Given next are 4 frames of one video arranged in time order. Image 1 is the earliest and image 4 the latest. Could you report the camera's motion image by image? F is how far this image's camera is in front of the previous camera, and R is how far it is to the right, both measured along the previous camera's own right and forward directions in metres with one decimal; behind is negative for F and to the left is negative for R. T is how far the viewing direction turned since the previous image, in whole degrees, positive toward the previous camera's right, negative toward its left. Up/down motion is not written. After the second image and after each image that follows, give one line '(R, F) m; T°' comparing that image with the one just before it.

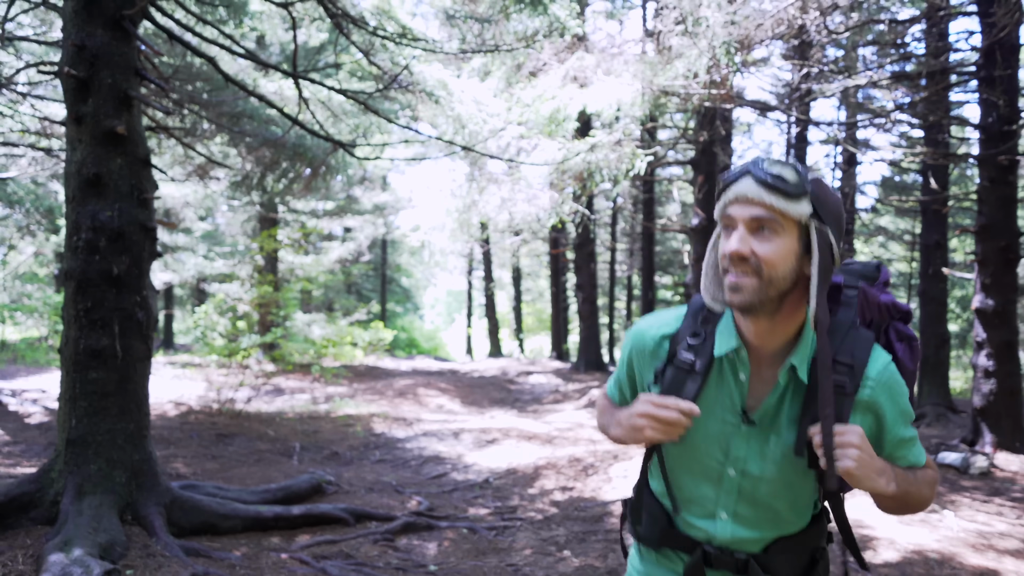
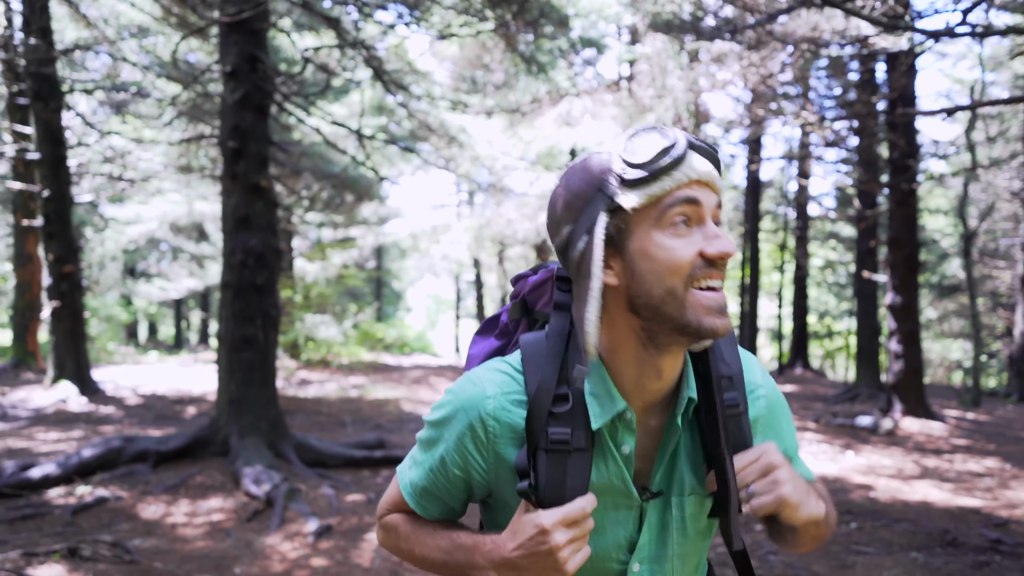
(-0.4, -1.9) m; +2°
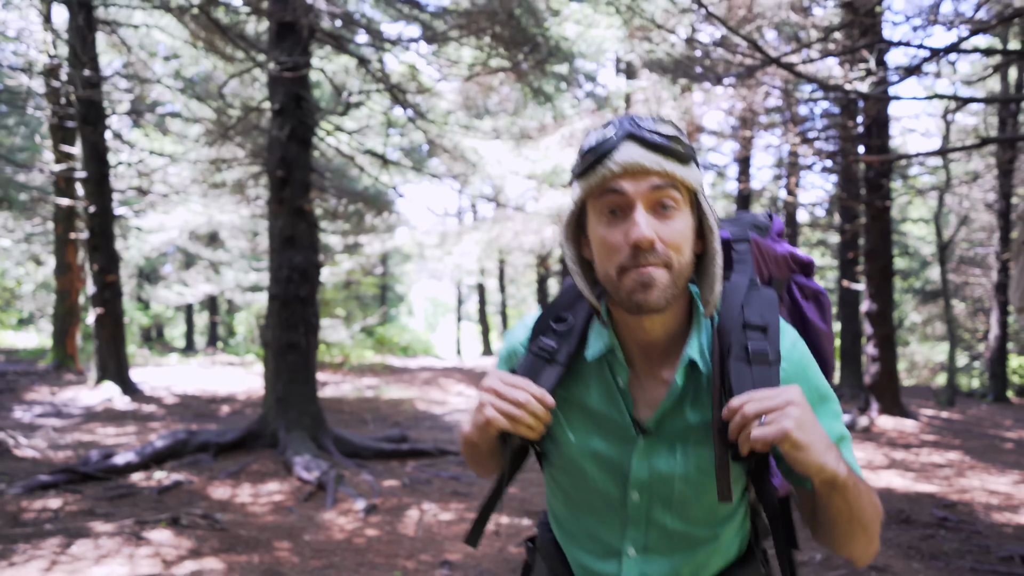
(-0.2, -0.8) m; 0°
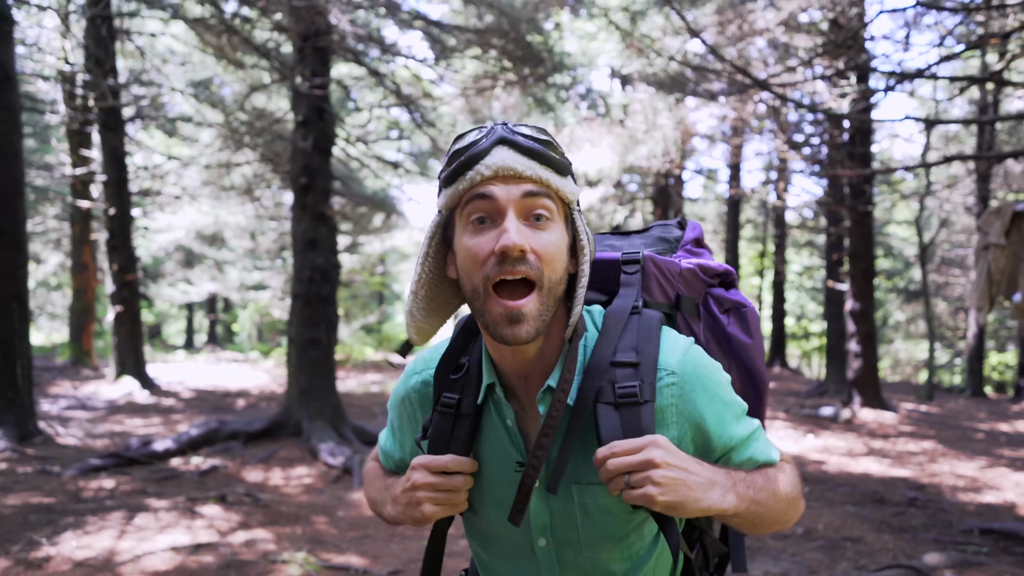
(-0.2, -0.5) m; +1°
